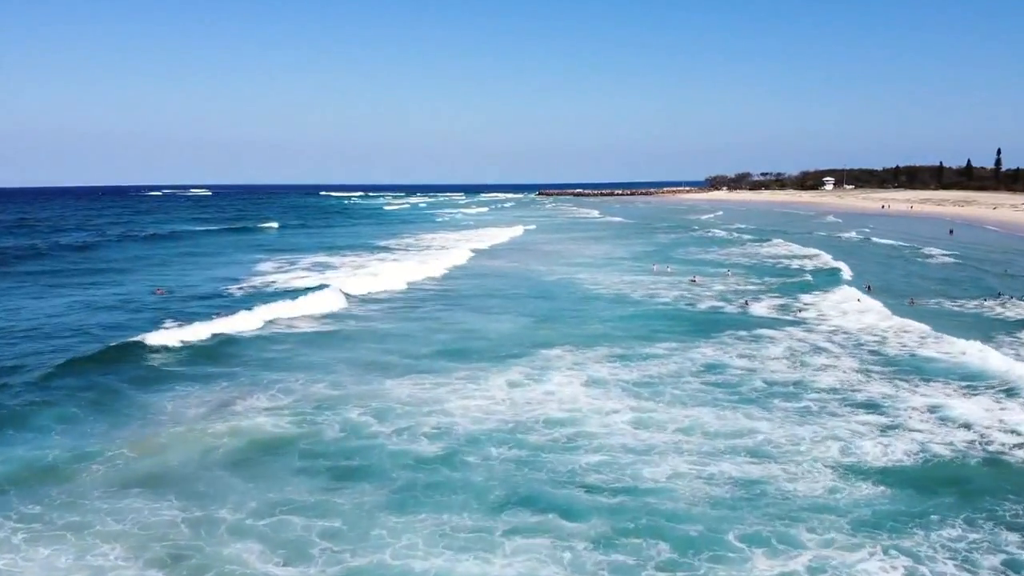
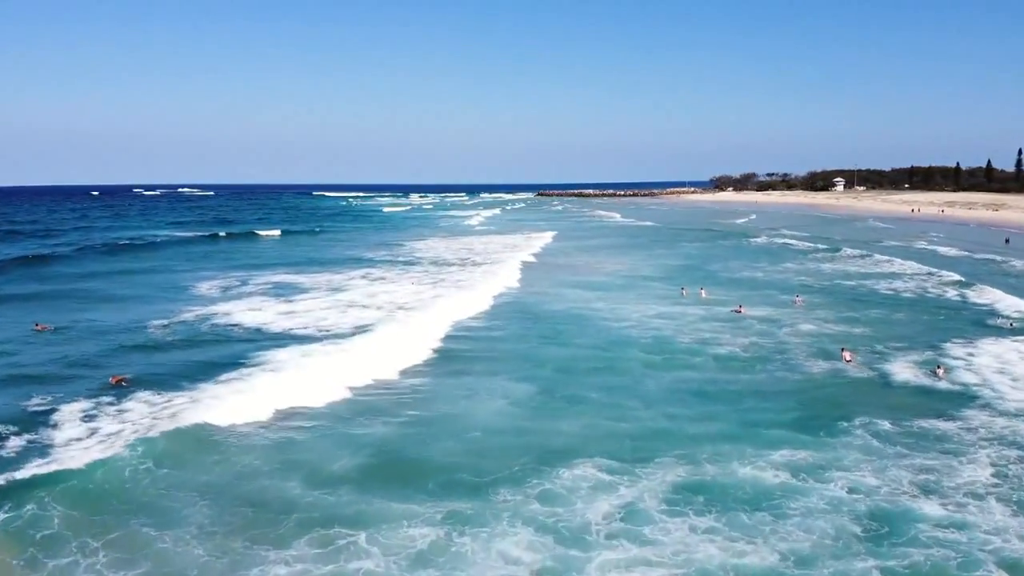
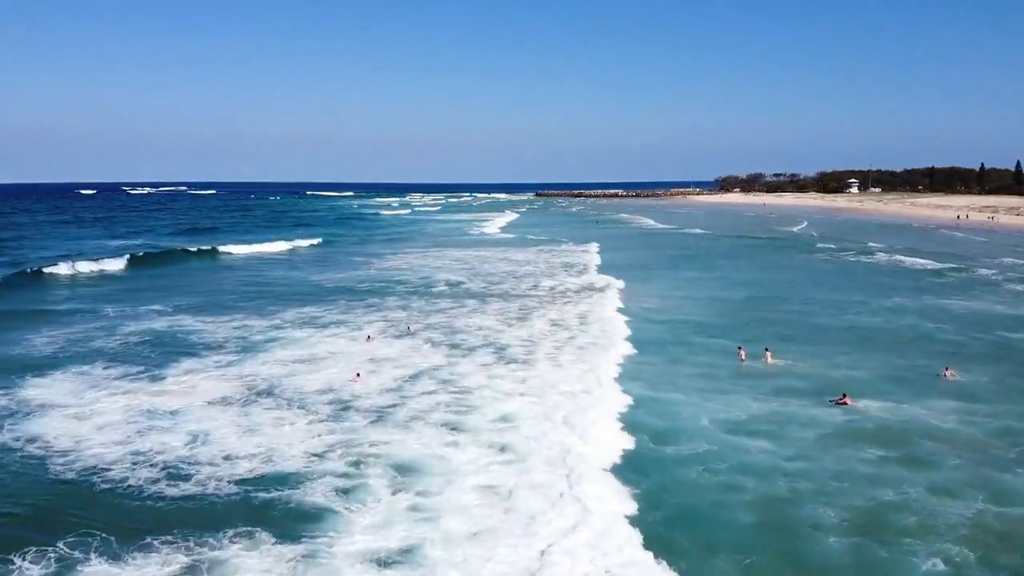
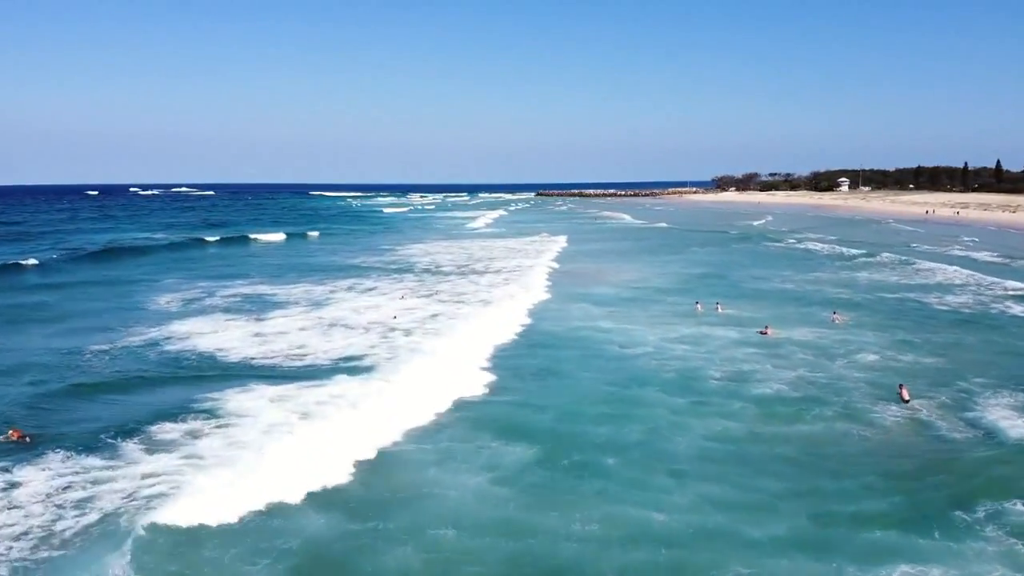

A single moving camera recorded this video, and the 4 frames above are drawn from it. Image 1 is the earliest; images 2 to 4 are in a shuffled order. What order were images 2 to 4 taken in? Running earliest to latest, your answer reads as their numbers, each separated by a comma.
2, 4, 3
